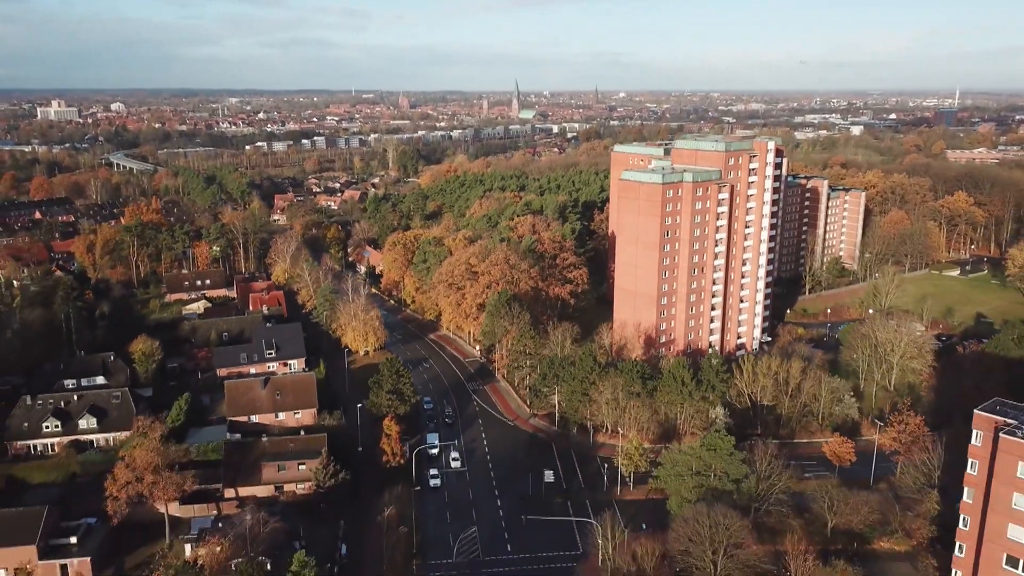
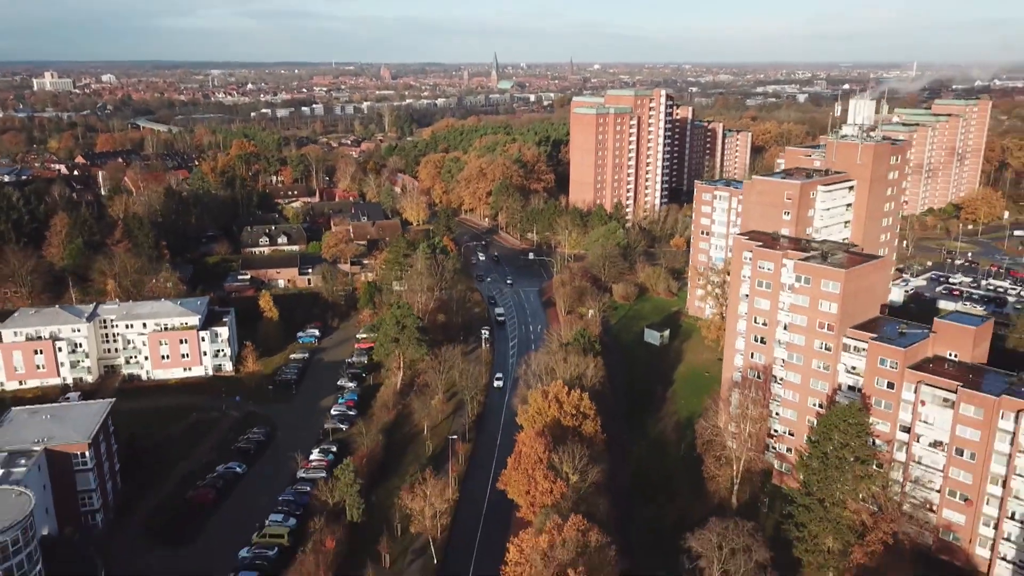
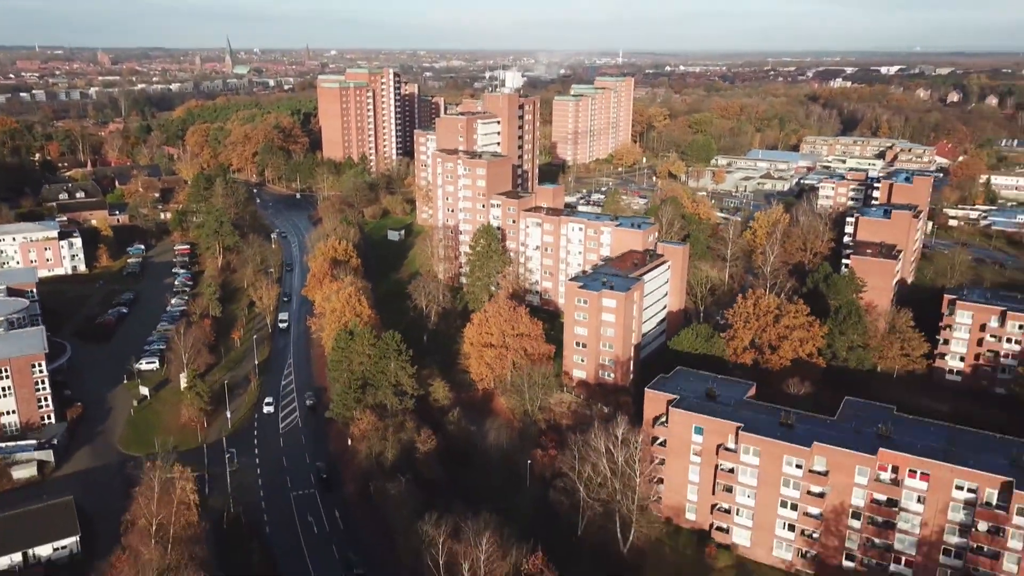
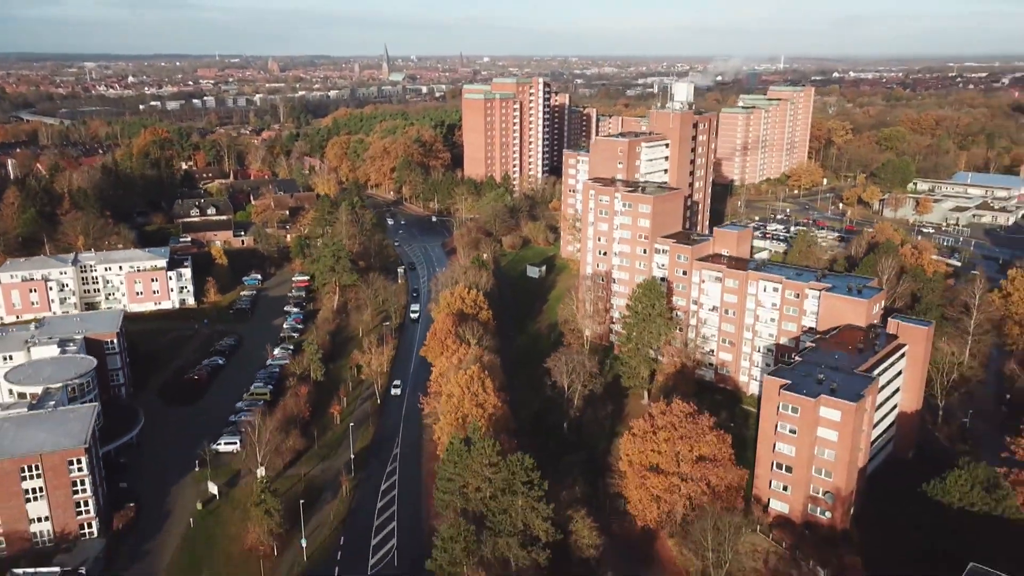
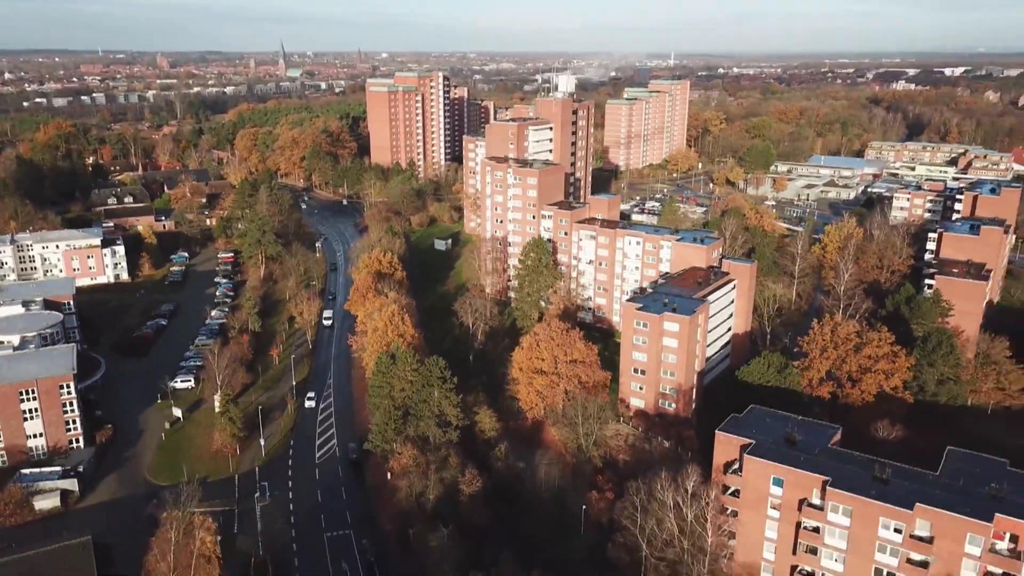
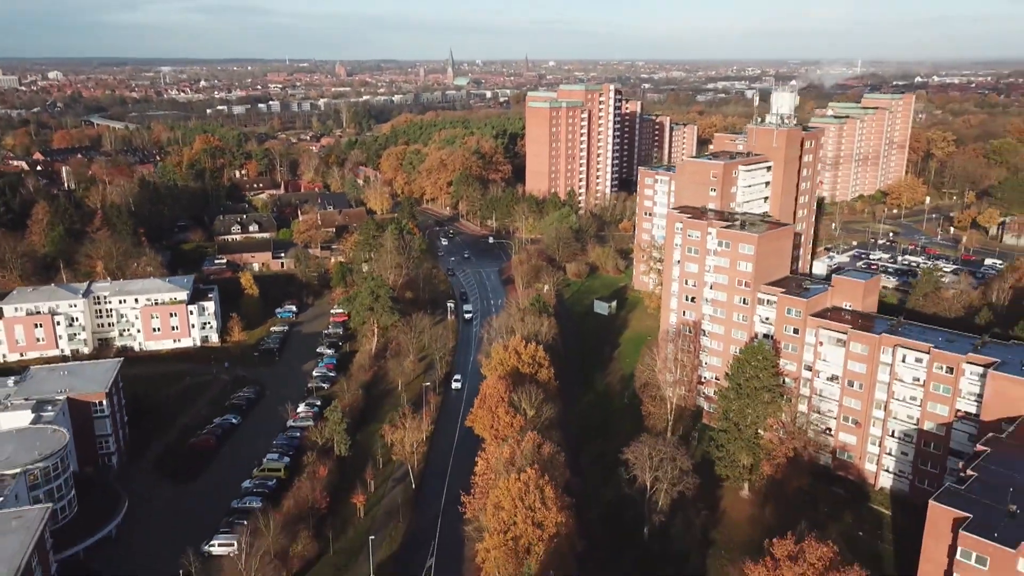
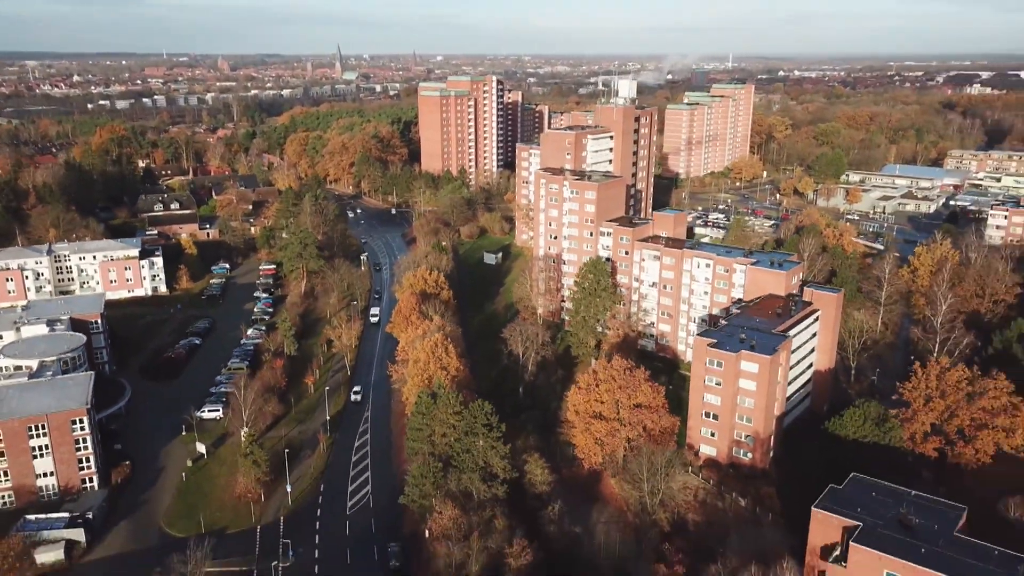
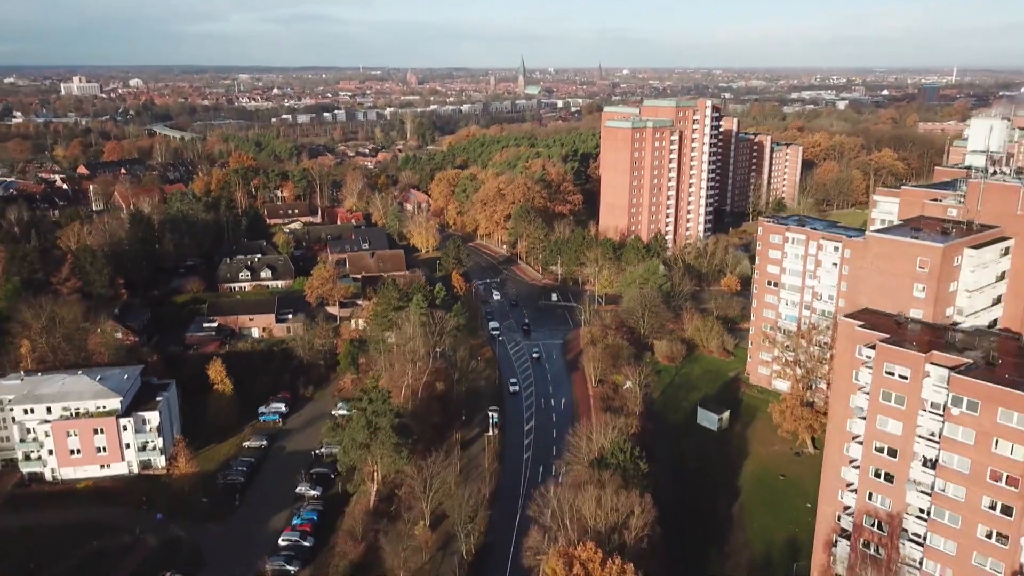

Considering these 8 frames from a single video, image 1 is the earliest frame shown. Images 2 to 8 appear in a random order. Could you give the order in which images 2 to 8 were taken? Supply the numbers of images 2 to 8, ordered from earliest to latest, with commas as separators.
8, 2, 6, 4, 7, 5, 3
